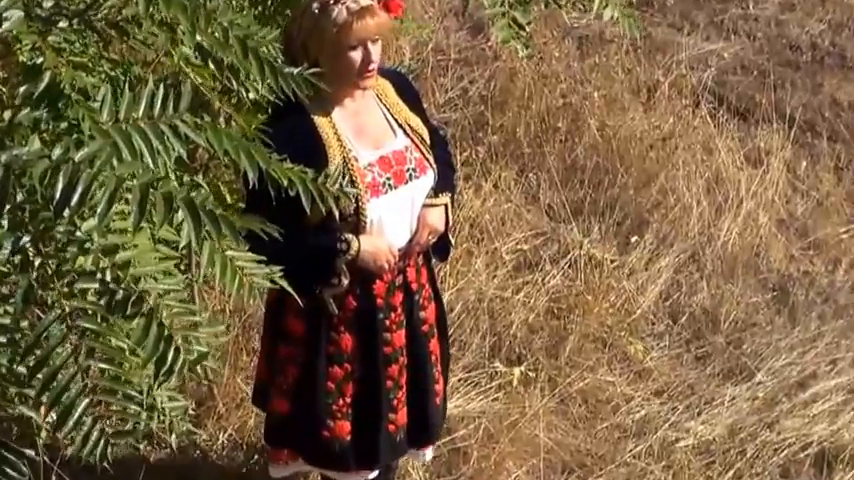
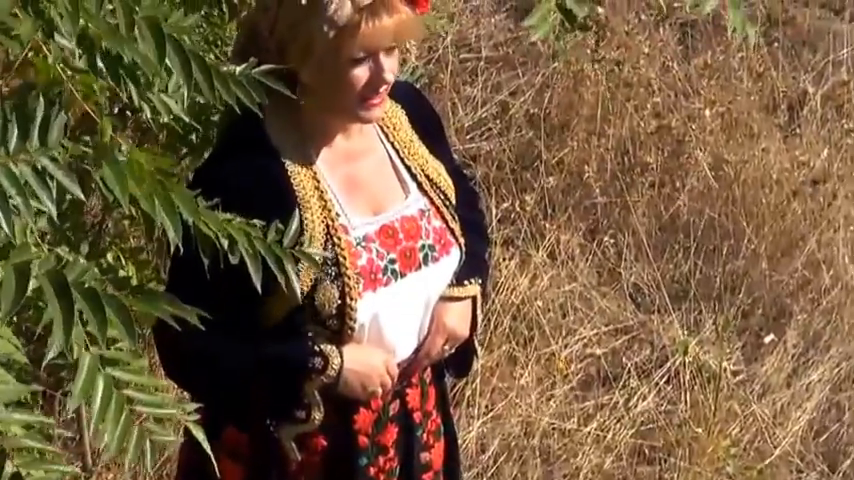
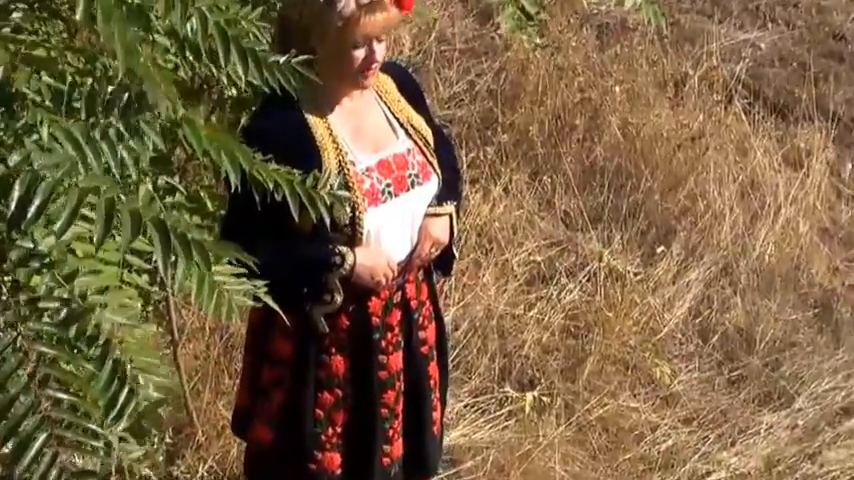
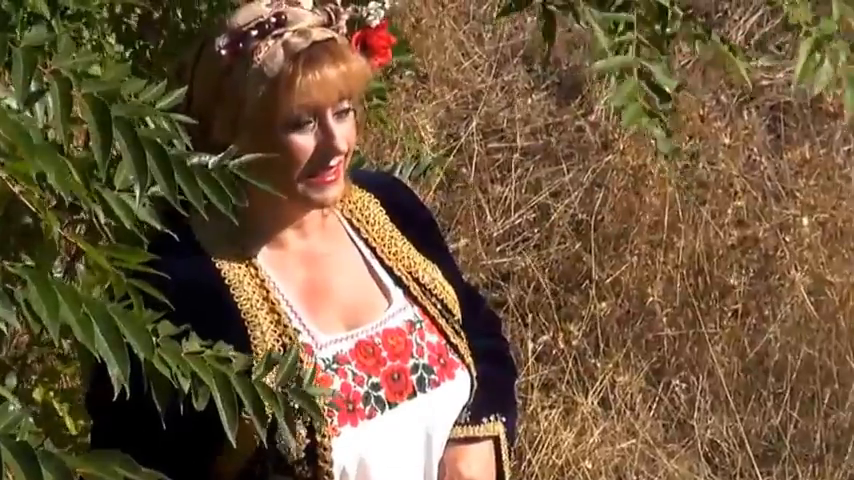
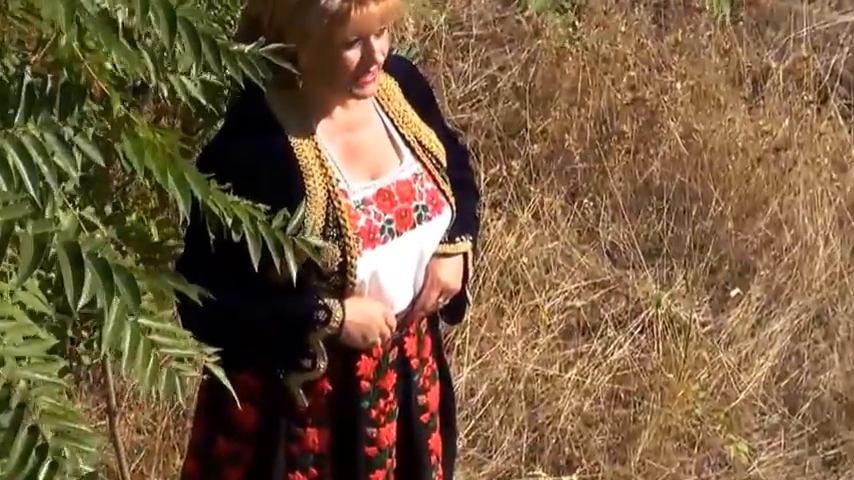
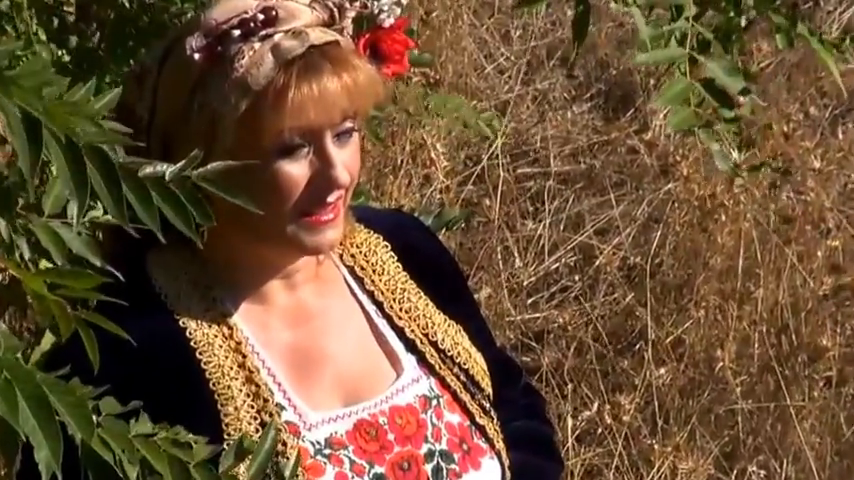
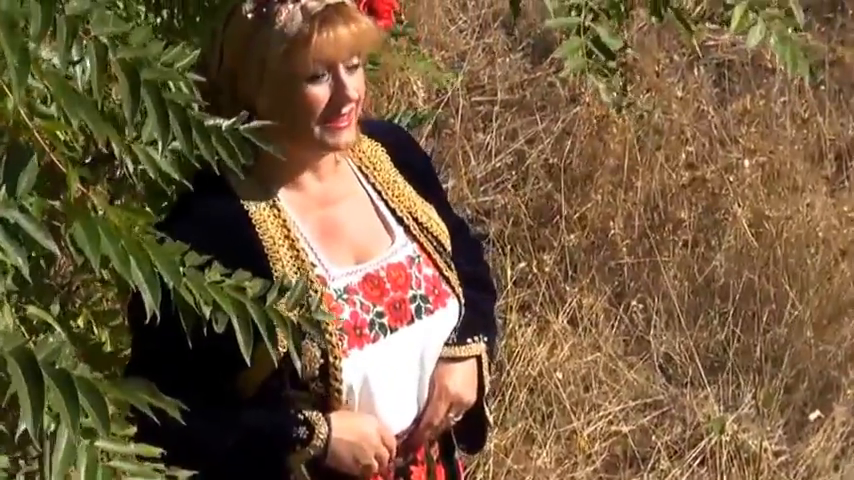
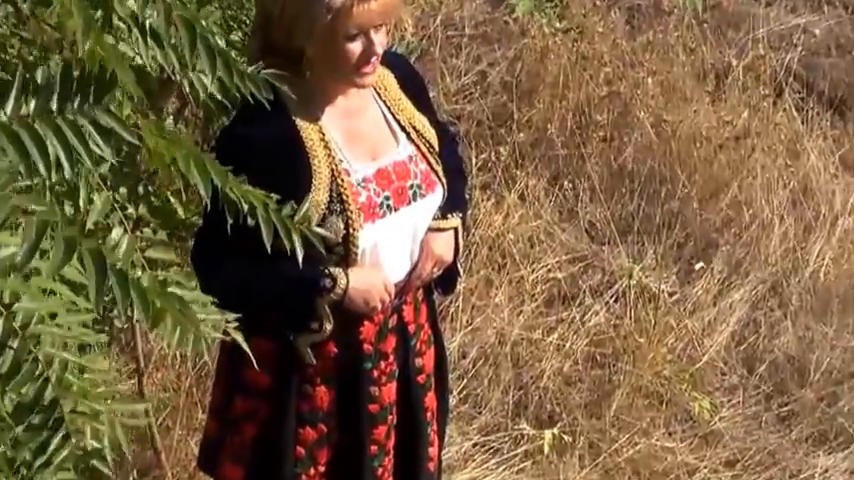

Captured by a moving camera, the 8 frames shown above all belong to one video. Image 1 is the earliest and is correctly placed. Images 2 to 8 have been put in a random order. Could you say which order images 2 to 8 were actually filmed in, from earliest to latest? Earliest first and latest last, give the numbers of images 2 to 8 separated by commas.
3, 8, 5, 2, 7, 4, 6
